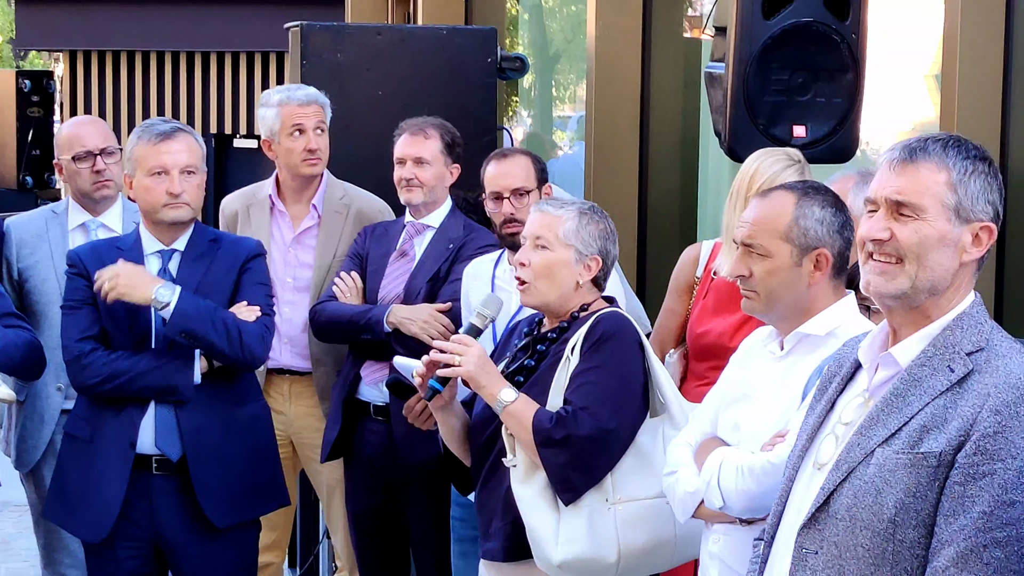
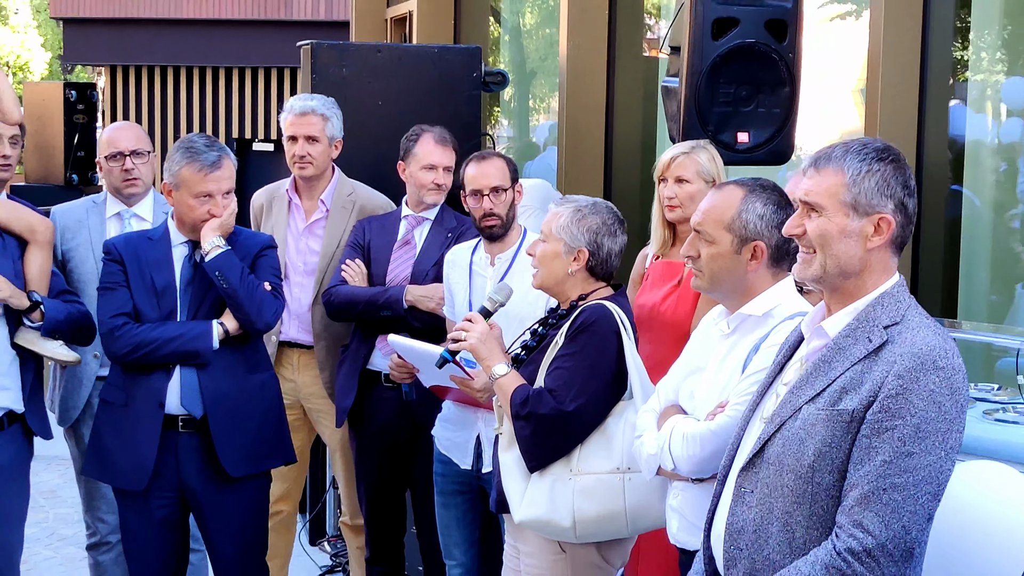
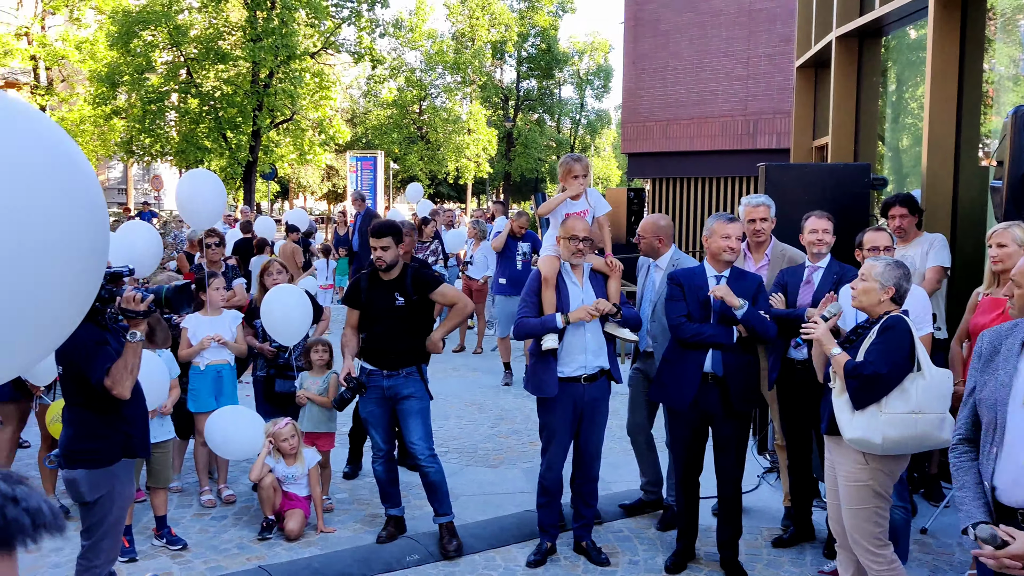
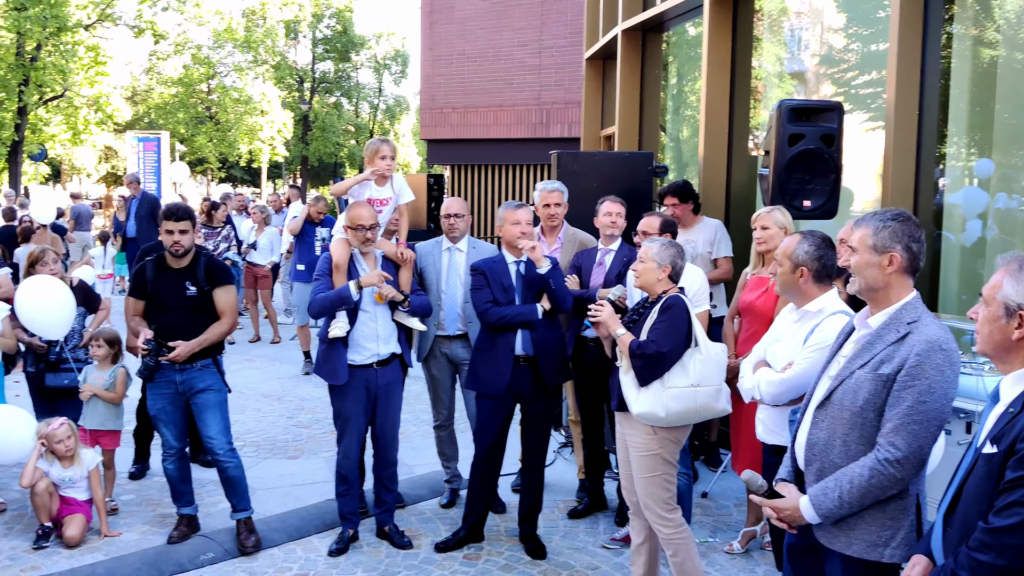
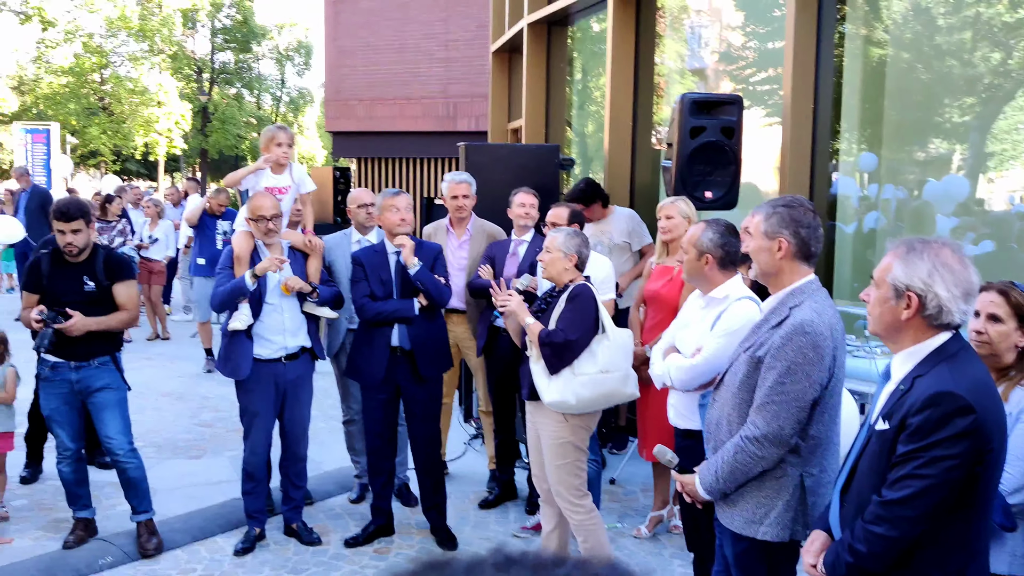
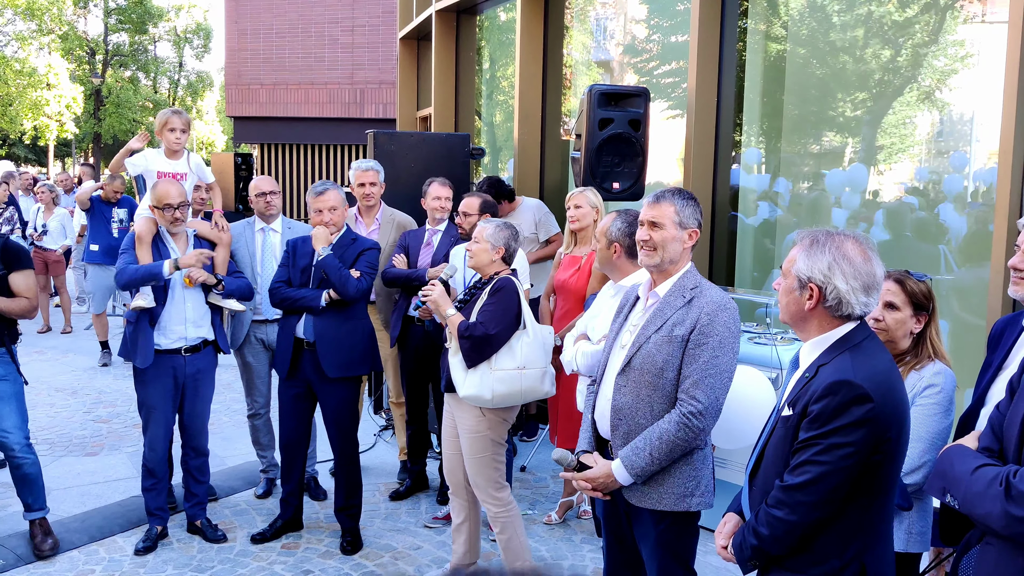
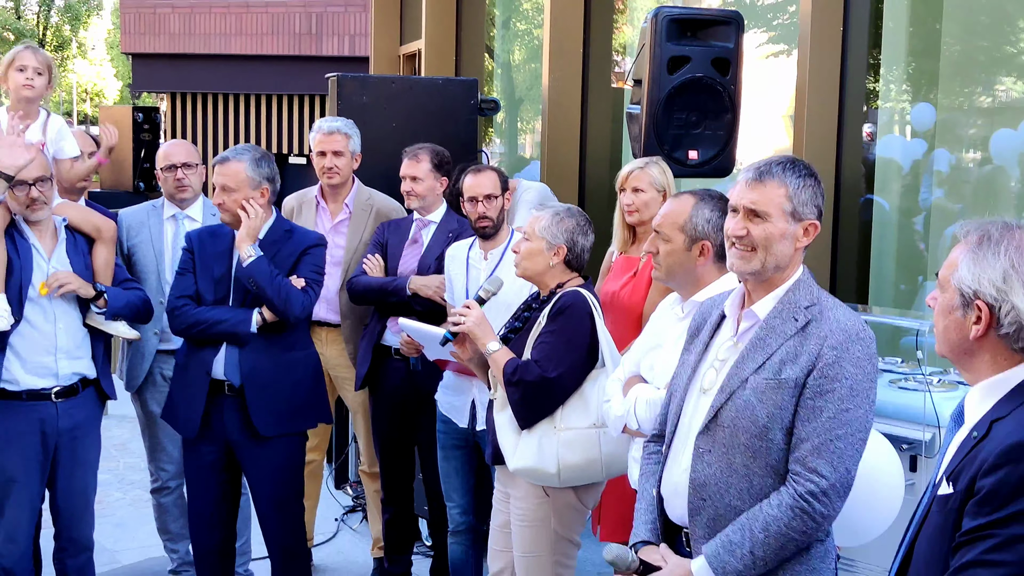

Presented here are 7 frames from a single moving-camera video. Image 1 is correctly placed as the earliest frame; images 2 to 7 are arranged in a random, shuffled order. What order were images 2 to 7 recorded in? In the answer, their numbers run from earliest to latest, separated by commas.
2, 7, 6, 5, 4, 3
